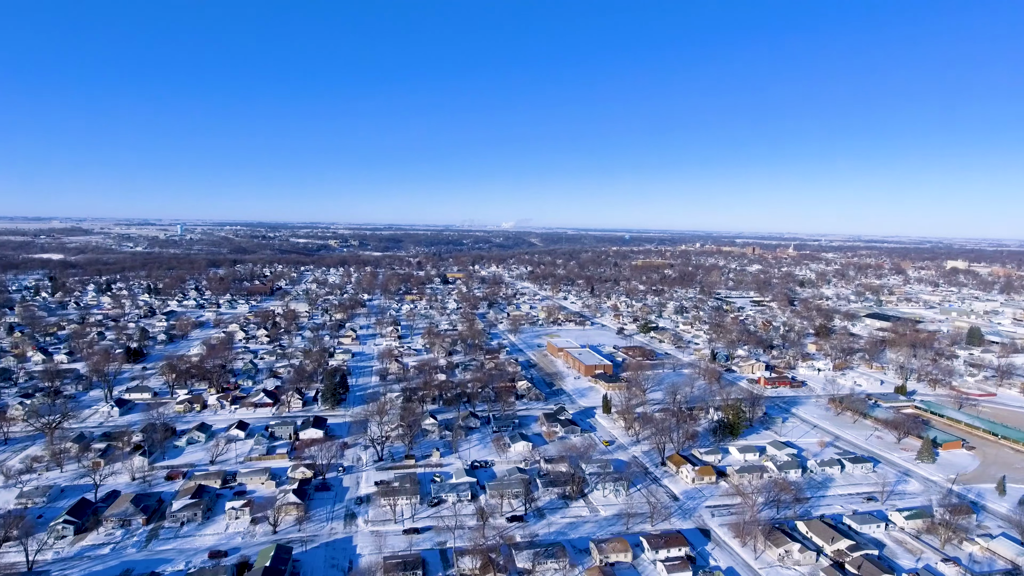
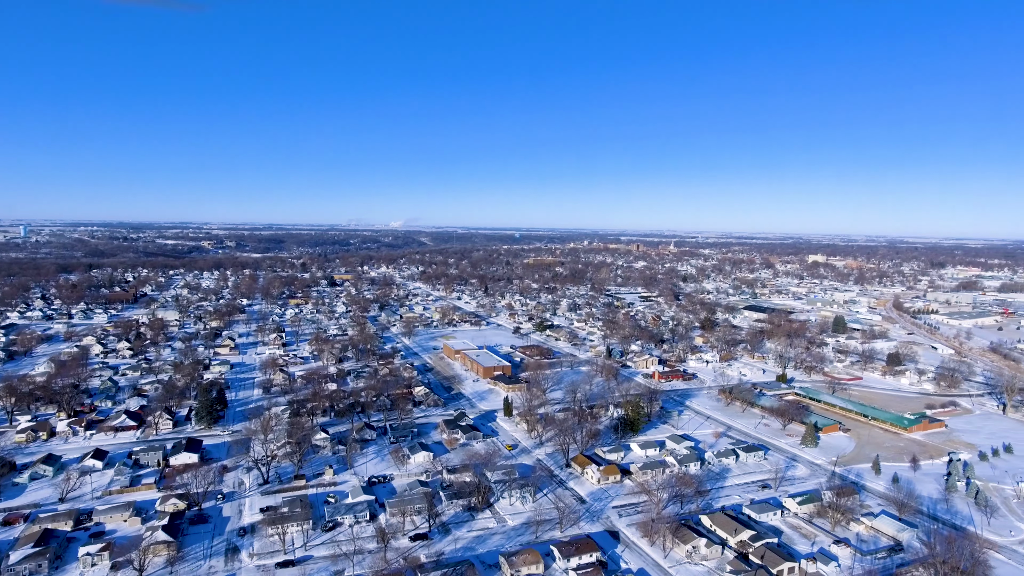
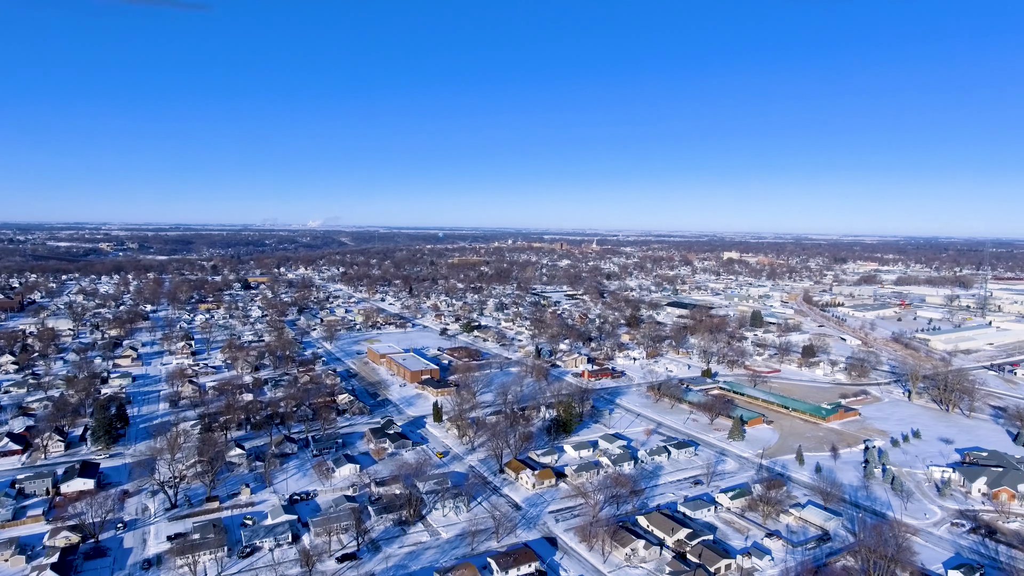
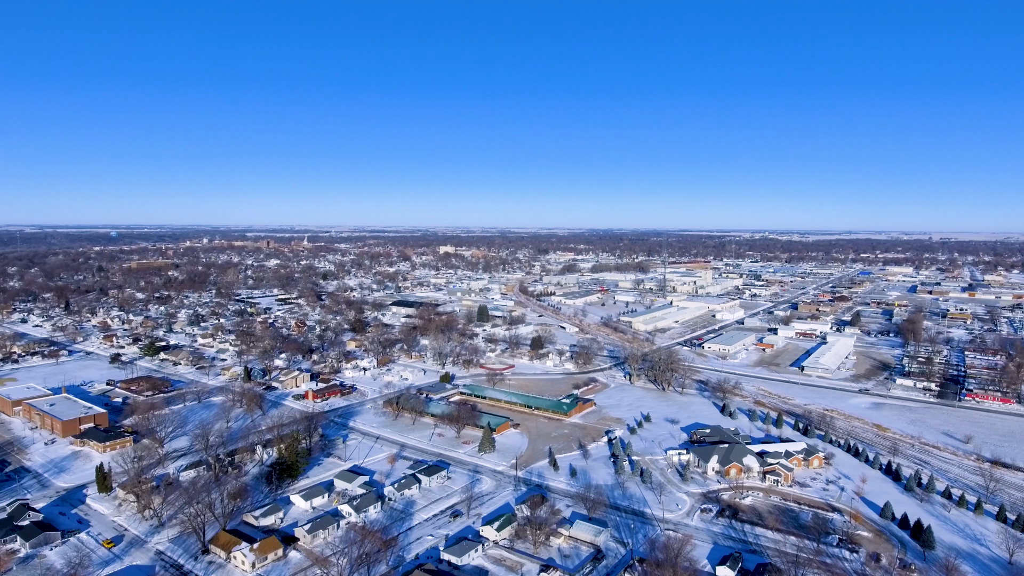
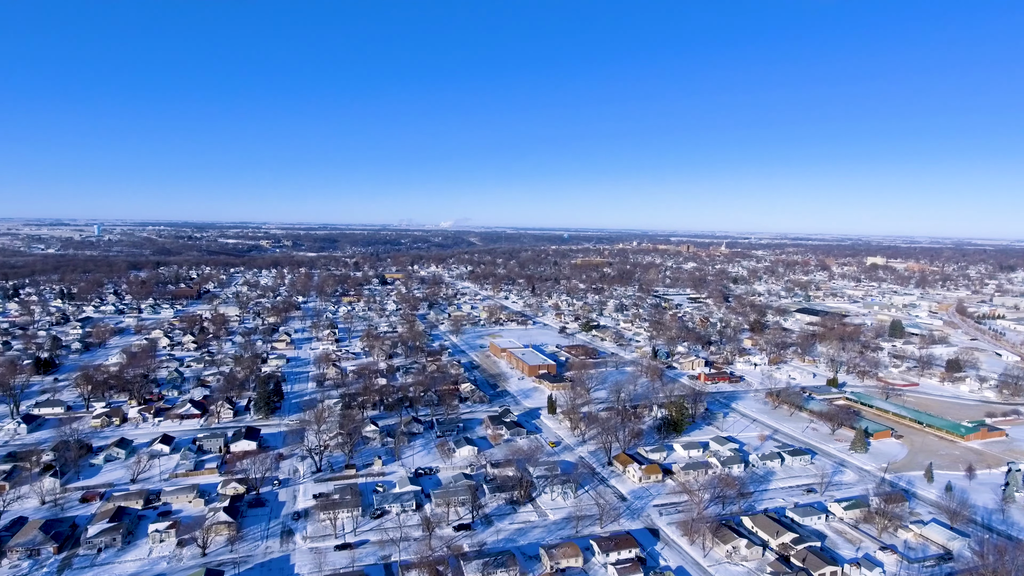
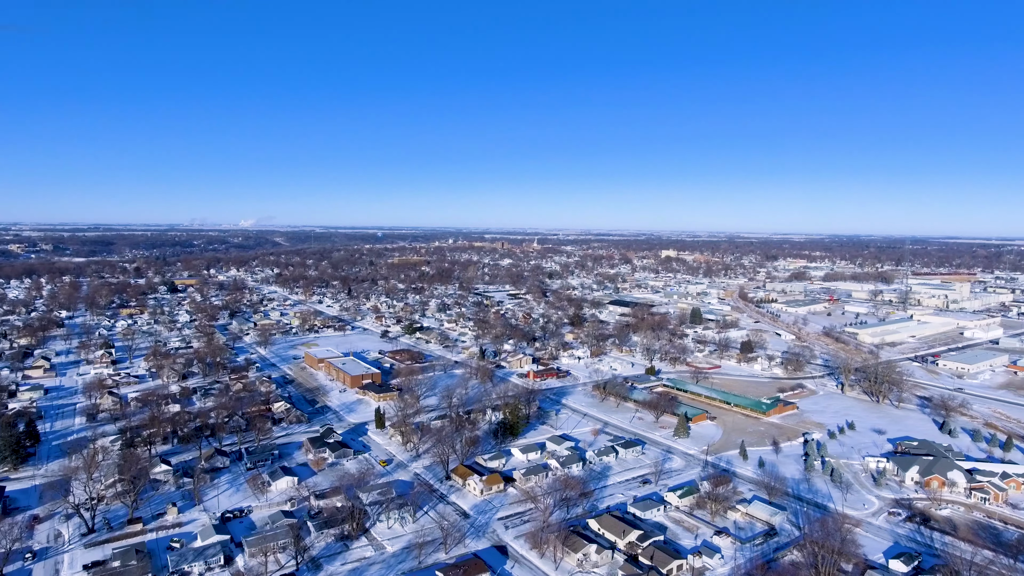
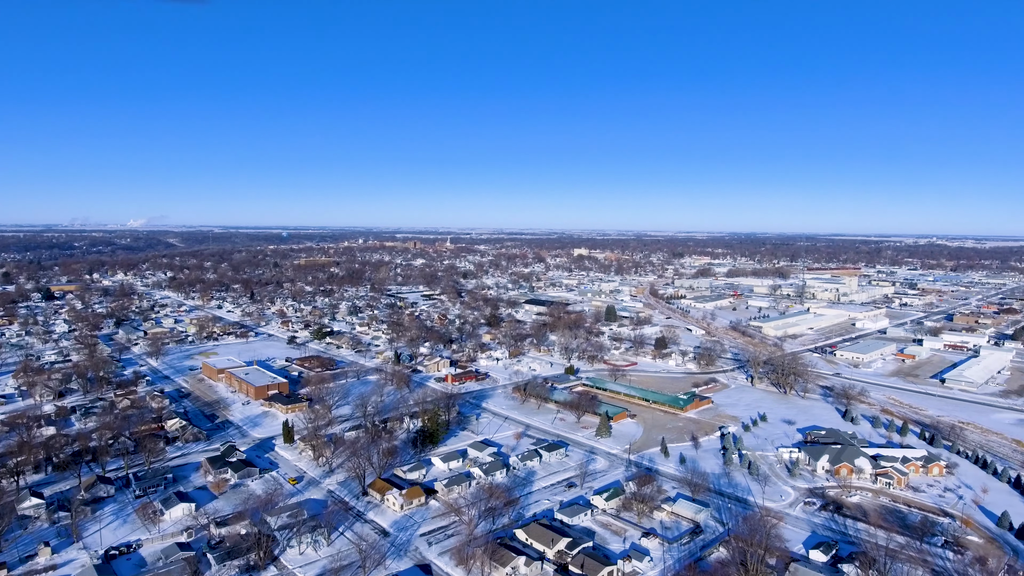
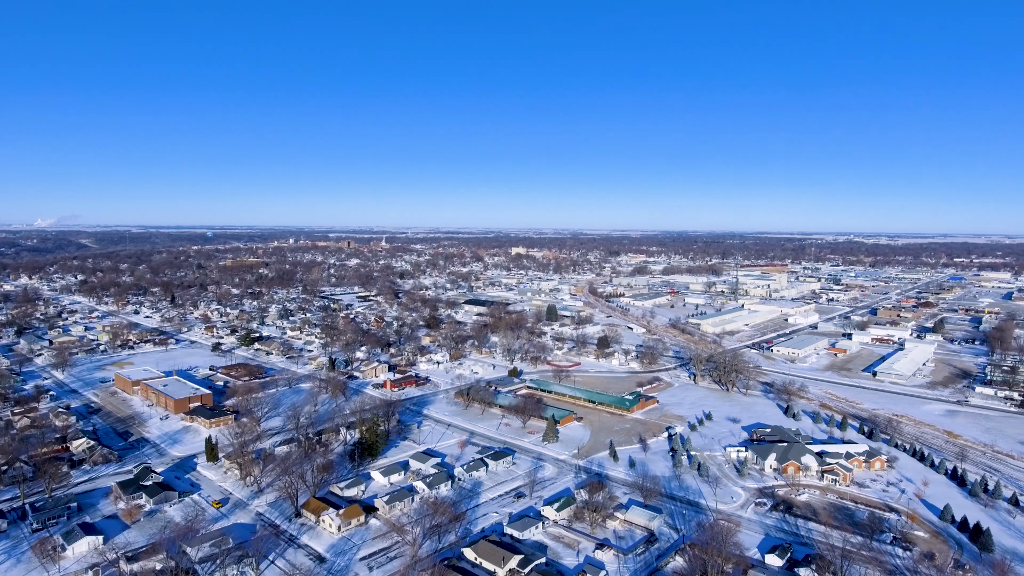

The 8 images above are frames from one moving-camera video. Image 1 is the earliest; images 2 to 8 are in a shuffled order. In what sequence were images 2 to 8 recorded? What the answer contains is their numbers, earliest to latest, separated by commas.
5, 2, 3, 6, 7, 8, 4
